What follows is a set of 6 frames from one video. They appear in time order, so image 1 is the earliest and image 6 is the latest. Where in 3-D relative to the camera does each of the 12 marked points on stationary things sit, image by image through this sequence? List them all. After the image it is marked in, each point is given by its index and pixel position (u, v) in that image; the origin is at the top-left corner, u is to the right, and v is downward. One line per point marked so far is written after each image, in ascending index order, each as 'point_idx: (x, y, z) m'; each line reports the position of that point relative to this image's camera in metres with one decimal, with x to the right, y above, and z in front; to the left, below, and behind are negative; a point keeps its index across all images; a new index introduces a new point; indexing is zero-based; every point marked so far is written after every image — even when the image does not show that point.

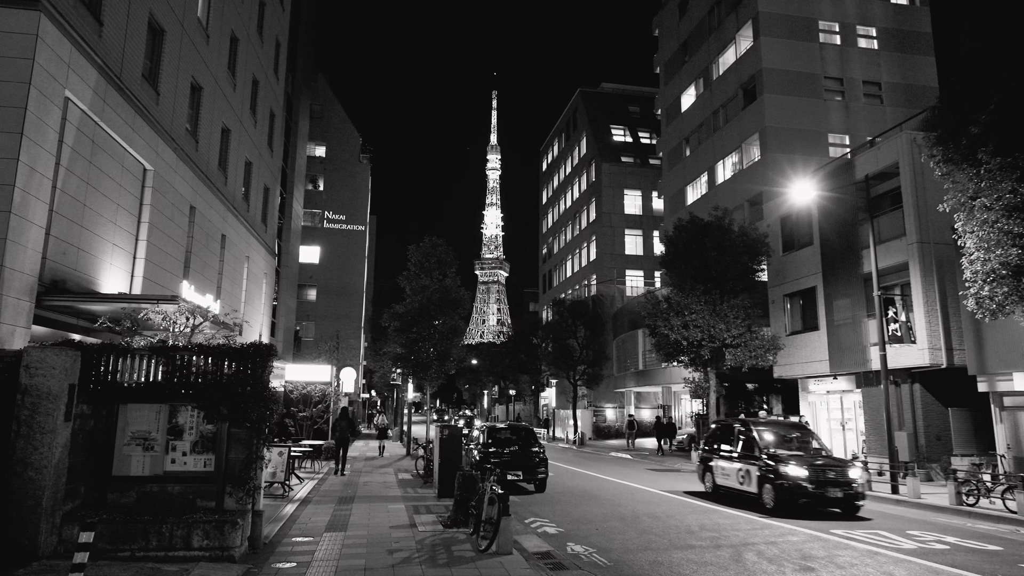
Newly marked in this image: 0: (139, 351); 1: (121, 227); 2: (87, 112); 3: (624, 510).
0: (-5.2, -0.9, +9.0) m
1: (-8.6, +1.3, +14.0) m
2: (-8.2, +3.4, +12.2) m
3: (+2.4, -4.7, +13.4) m
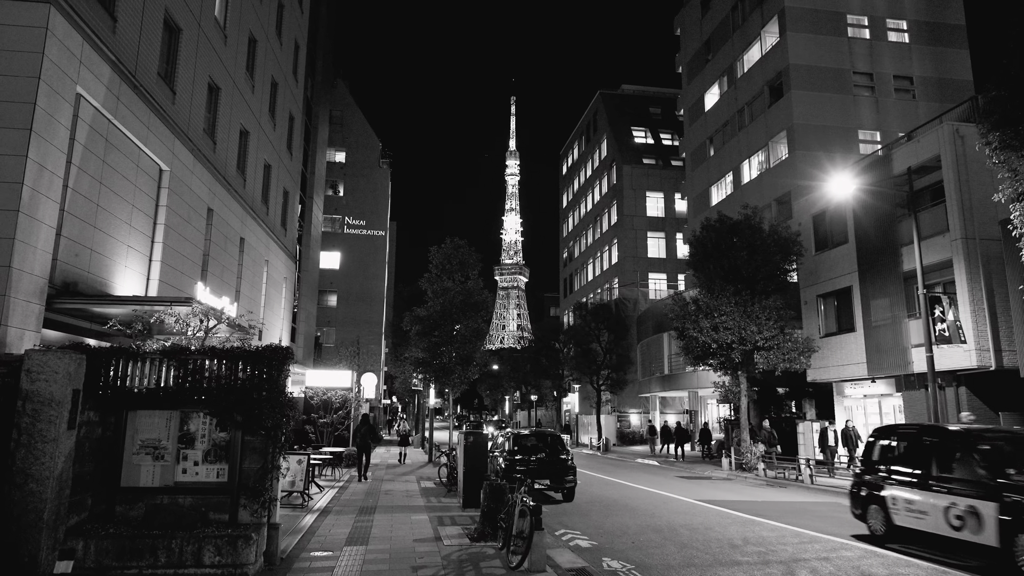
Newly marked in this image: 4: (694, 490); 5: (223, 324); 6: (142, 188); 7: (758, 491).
0: (-4.8, -0.9, +8.5) m
1: (-8.1, +1.3, +13.6) m
2: (-7.7, +3.3, +11.9) m
3: (+3.0, -4.7, +12.7) m
4: (+5.5, -6.2, +19.5) m
5: (-5.4, -0.6, +11.9) m
6: (-8.1, +2.2, +14.0) m
7: (+7.5, -6.2, +19.4) m
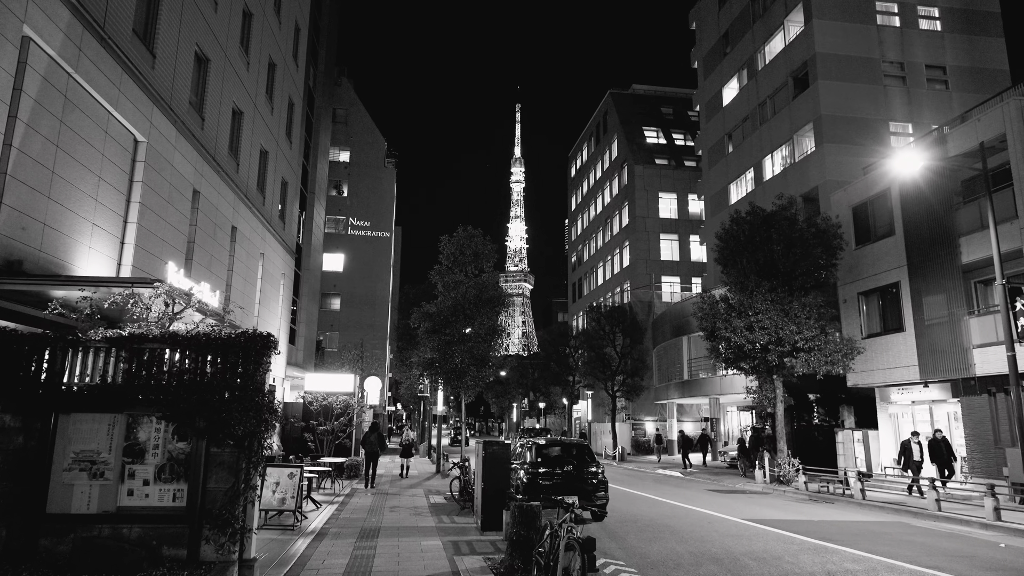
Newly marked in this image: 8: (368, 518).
0: (-4.4, -0.6, +6.6) m
1: (-7.6, +1.5, +11.8) m
2: (-7.2, +3.6, +10.1) m
3: (+3.4, -4.4, +10.7) m
4: (+6.0, -6.0, +17.5) m
5: (-5.0, -0.3, +10.0) m
6: (-7.6, +2.4, +12.1) m
7: (+8.0, -6.0, +17.4) m
8: (-3.1, -4.9, +13.7) m
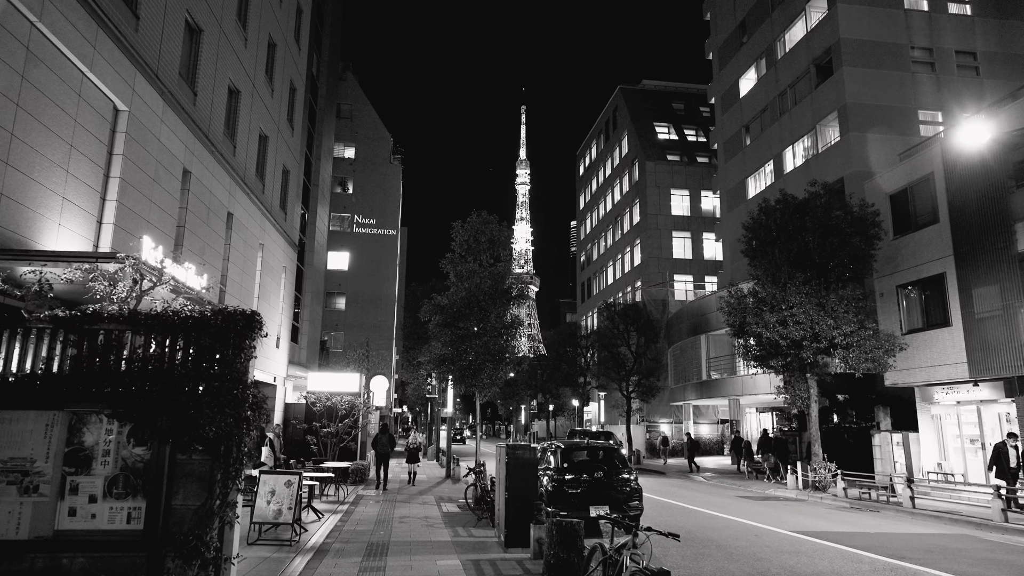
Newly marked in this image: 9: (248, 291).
0: (-4.0, -0.3, +5.2) m
1: (-7.1, +1.8, +10.4) m
2: (-6.8, +3.9, +8.7) m
3: (+3.9, -4.1, +9.2) m
4: (+6.5, -5.7, +16.0) m
5: (-4.5, 0.0, +8.6) m
6: (-7.2, +2.7, +10.8) m
7: (+8.5, -5.7, +15.9) m
8: (-2.6, -4.7, +12.3) m
9: (-8.0, -0.1, +19.2) m
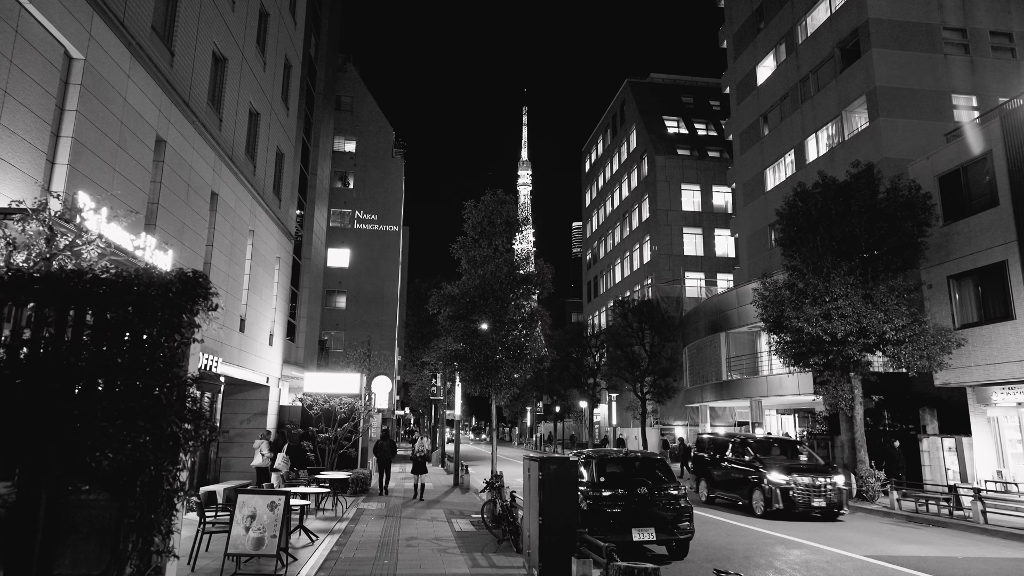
0: (-3.6, 0.0, +3.4) m
1: (-6.7, +2.1, +8.6) m
2: (-6.4, +4.2, +6.9) m
3: (+4.3, -3.8, +7.3) m
4: (+7.0, -5.4, +14.1) m
5: (-4.1, +0.3, +6.8) m
6: (-6.7, +3.0, +8.9) m
7: (+8.9, -5.4, +13.9) m
8: (-2.2, -4.4, +10.4) m
9: (-7.5, +0.2, +17.4) m
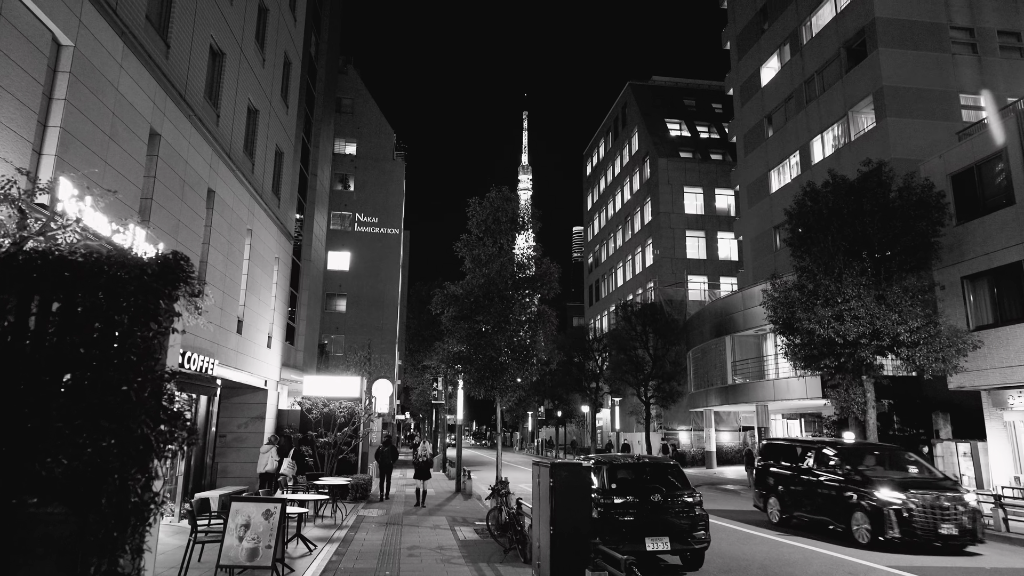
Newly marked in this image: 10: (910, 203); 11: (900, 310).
0: (-3.4, +0.1, +2.9) m
1: (-6.6, +2.1, +8.1) m
2: (-6.3, +4.3, +6.4) m
3: (+4.4, -3.7, +6.8) m
4: (+7.1, -5.4, +13.6) m
5: (-4.0, +0.3, +6.3) m
6: (-6.6, +3.0, +8.5) m
7: (+9.1, -5.4, +13.4) m
8: (-2.1, -4.3, +9.9) m
9: (-7.4, +0.2, +16.9) m
10: (+11.8, +2.5, +18.9) m
11: (+10.9, -0.6, +17.9) m
